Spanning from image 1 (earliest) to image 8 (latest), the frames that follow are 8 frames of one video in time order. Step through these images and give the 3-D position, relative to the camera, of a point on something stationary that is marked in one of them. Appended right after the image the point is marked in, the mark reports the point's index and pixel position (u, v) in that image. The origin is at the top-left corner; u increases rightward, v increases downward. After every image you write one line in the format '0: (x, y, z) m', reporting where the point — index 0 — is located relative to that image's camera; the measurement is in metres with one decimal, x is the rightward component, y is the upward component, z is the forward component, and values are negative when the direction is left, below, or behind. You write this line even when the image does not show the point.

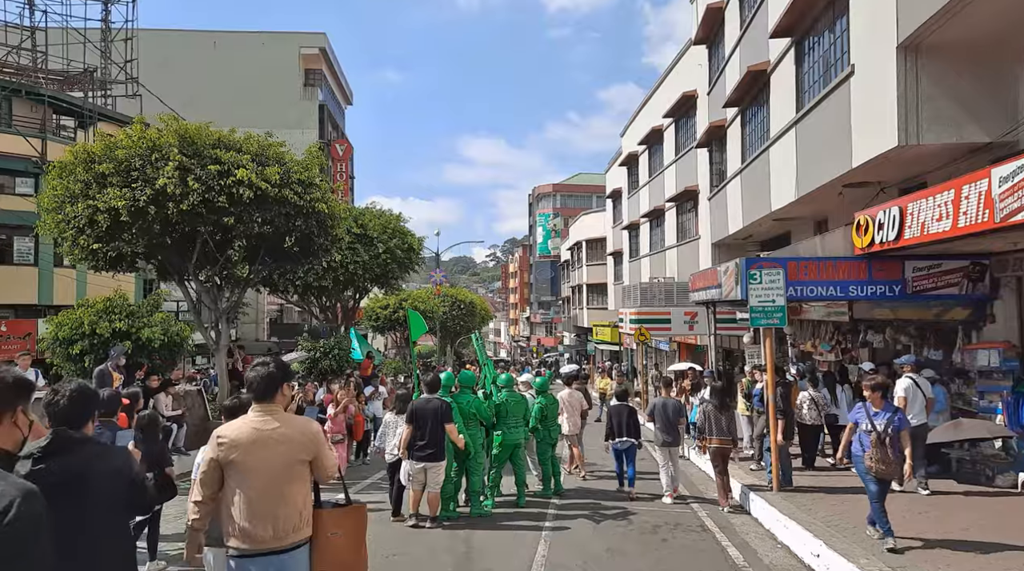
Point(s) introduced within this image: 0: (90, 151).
0: (-7.3, +2.3, +17.8) m
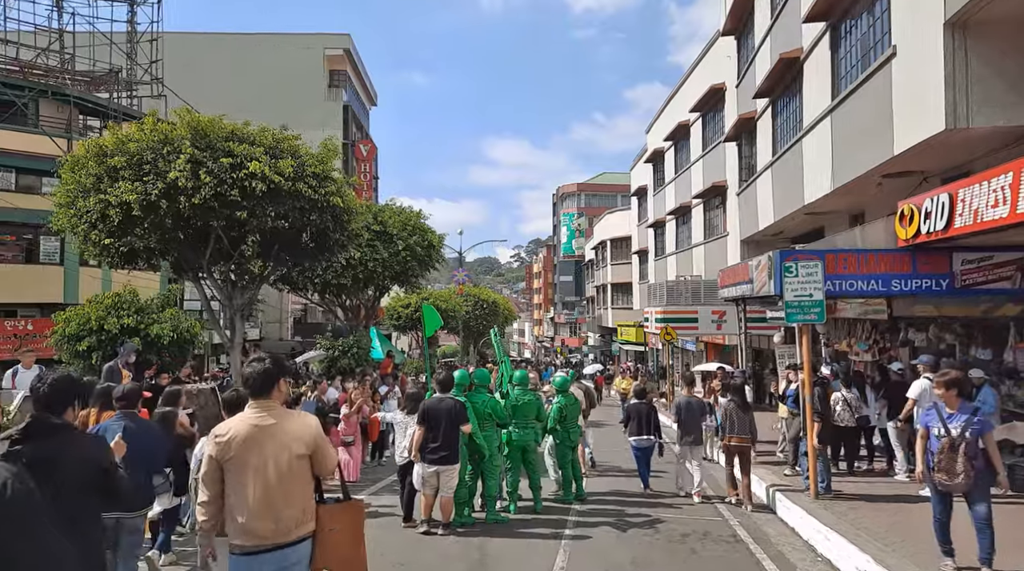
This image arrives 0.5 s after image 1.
0: (-6.9, +2.4, +17.3) m
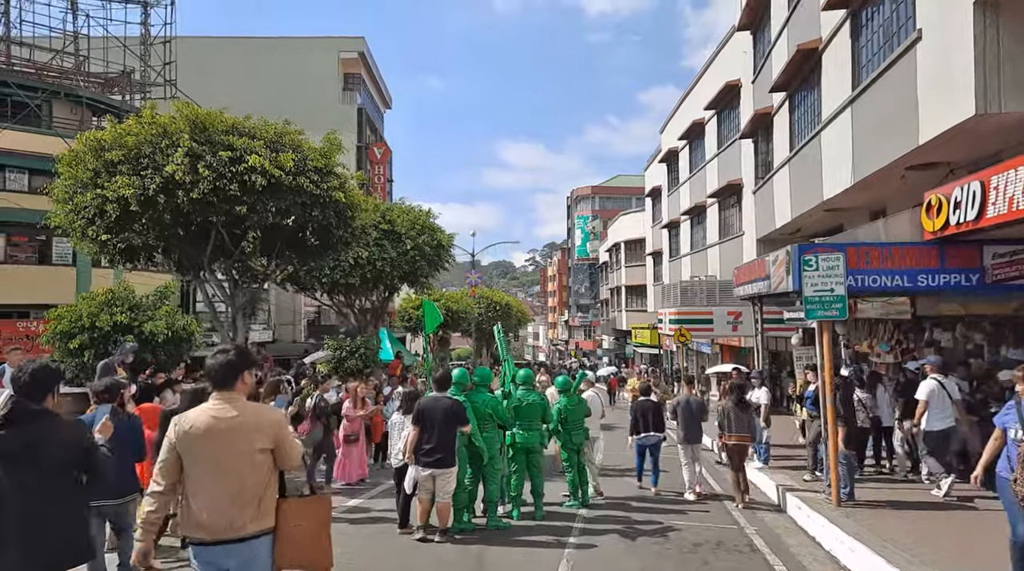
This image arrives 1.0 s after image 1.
0: (-6.8, +2.4, +16.8) m
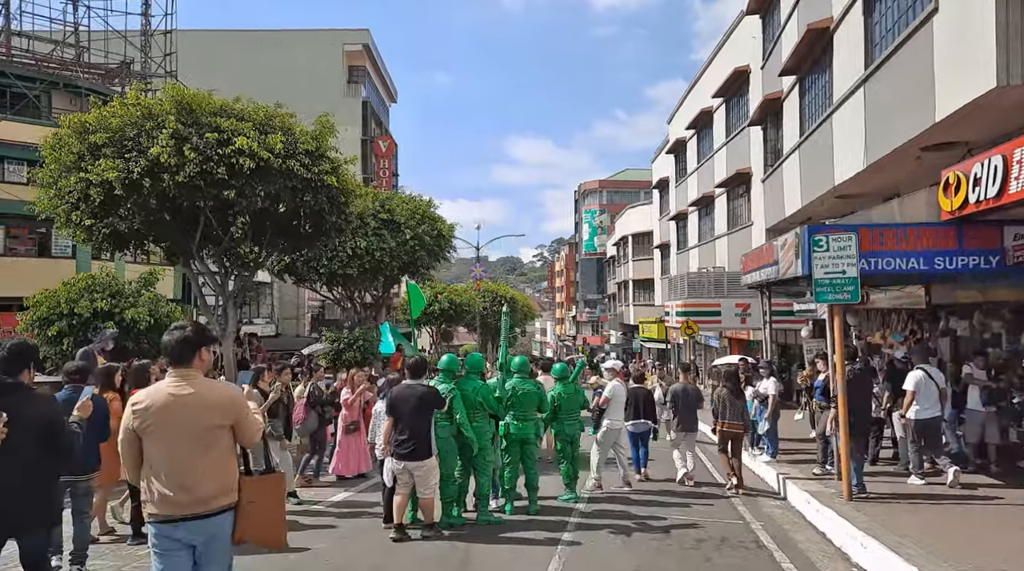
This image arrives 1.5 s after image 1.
0: (-6.8, +2.6, +16.2) m
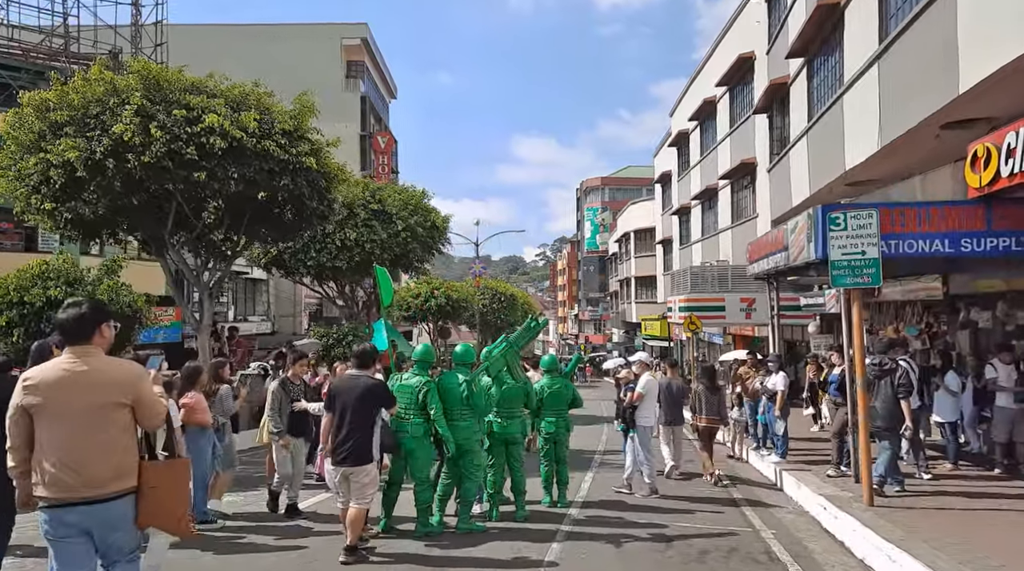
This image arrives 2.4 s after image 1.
0: (-7.0, +2.8, +15.1) m
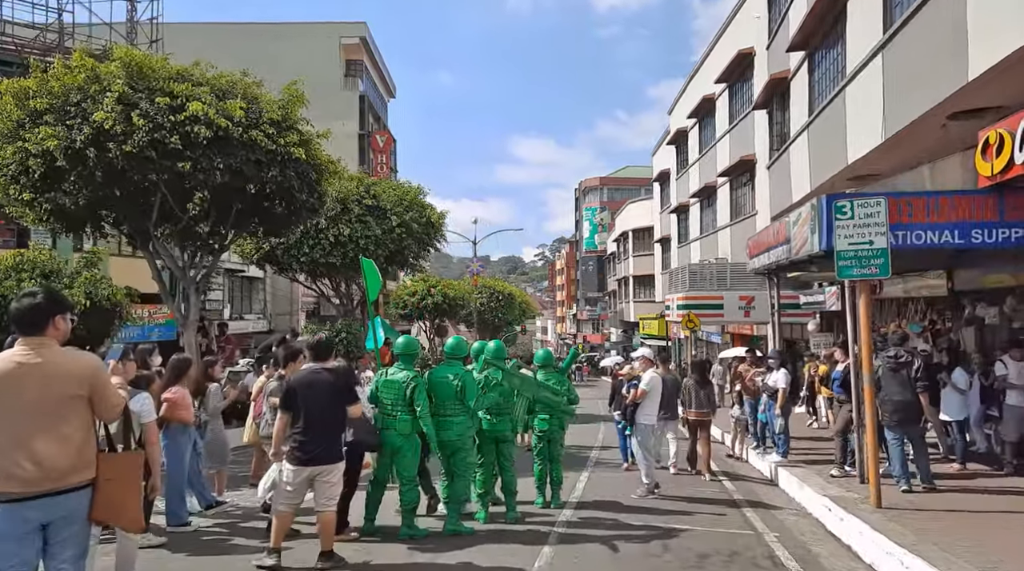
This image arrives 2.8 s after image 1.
0: (-7.1, +2.9, +14.7) m
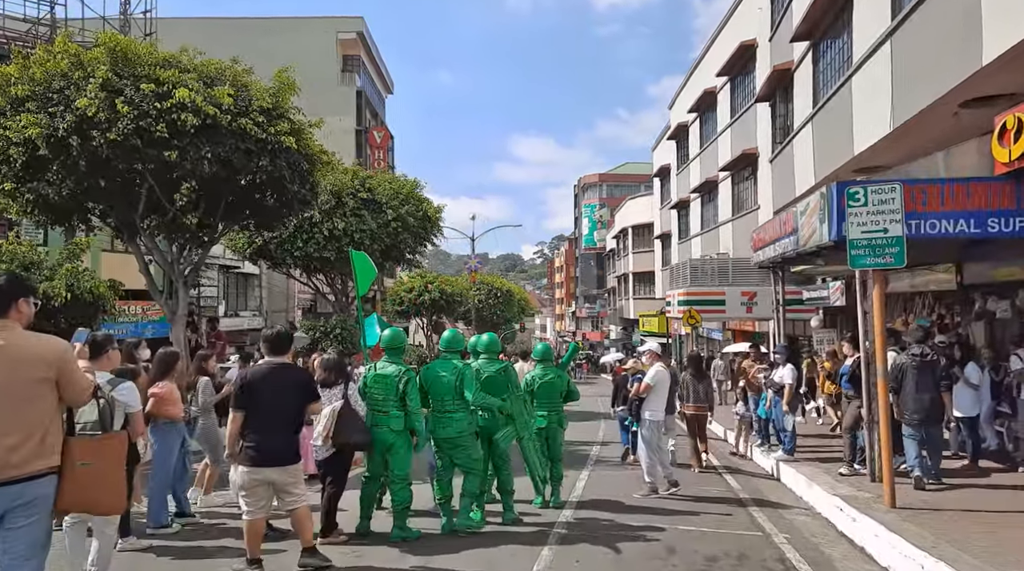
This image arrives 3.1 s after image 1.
0: (-7.1, +3.0, +14.2) m
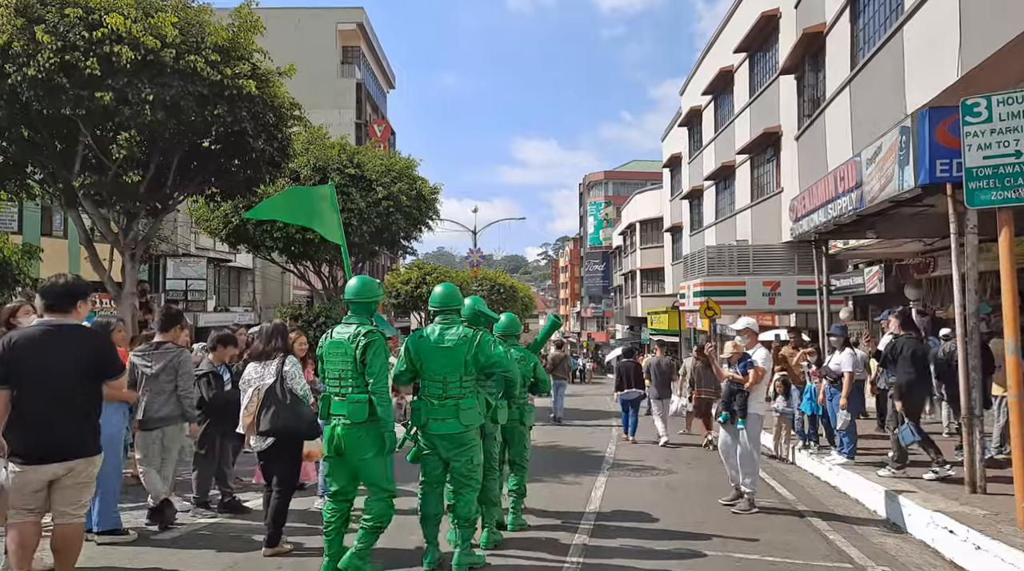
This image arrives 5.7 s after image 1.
0: (-7.1, +3.4, +11.9) m
